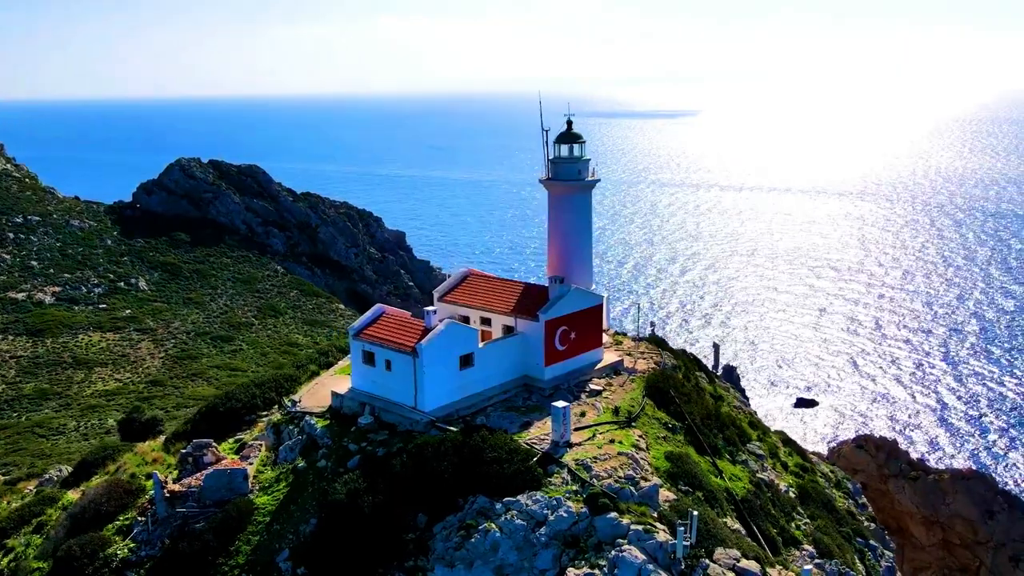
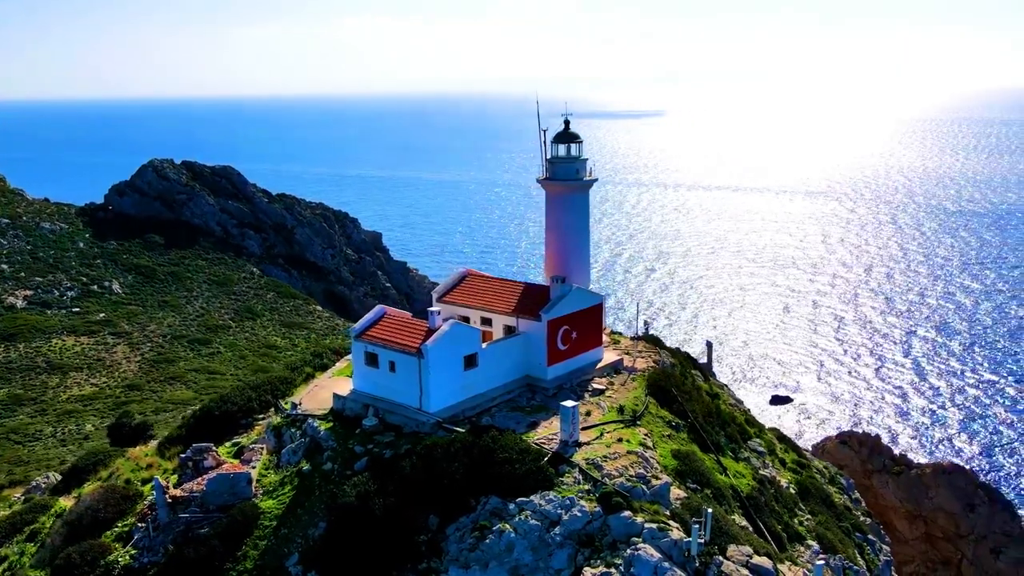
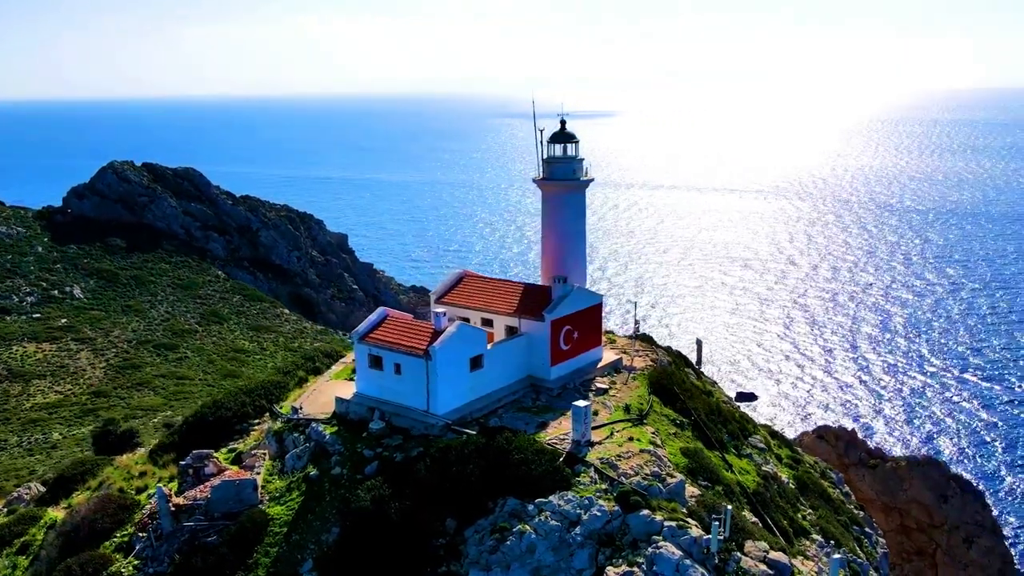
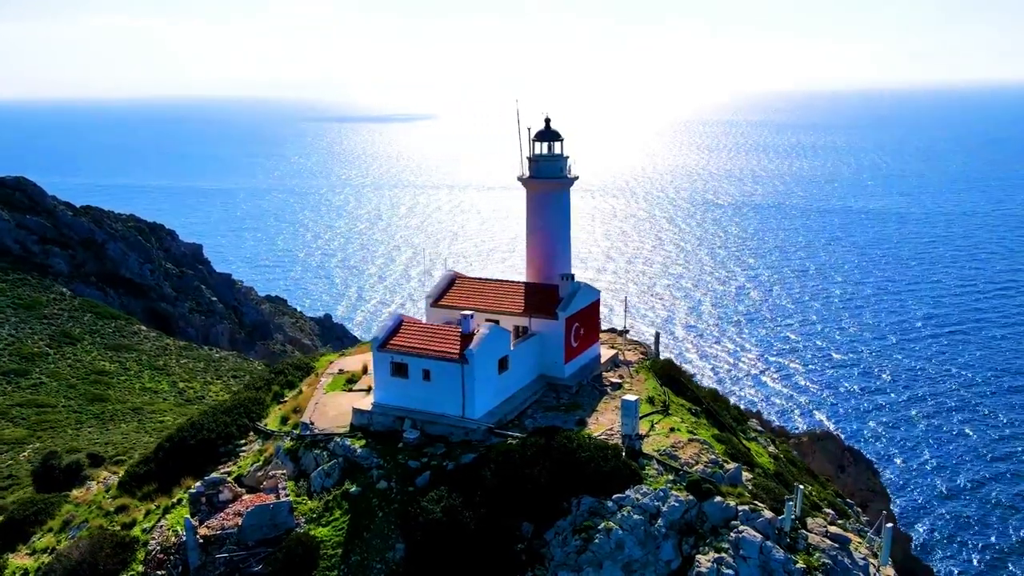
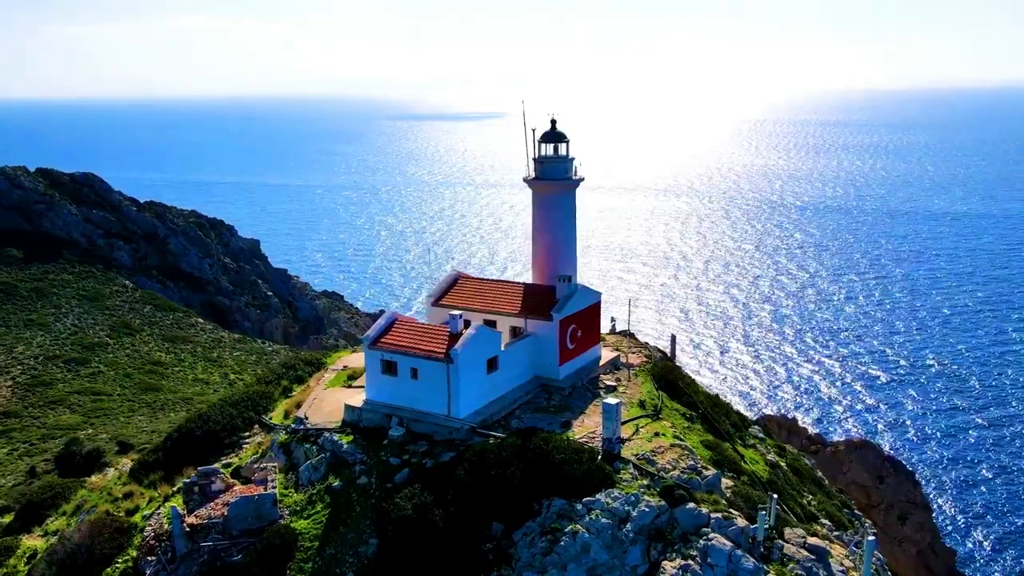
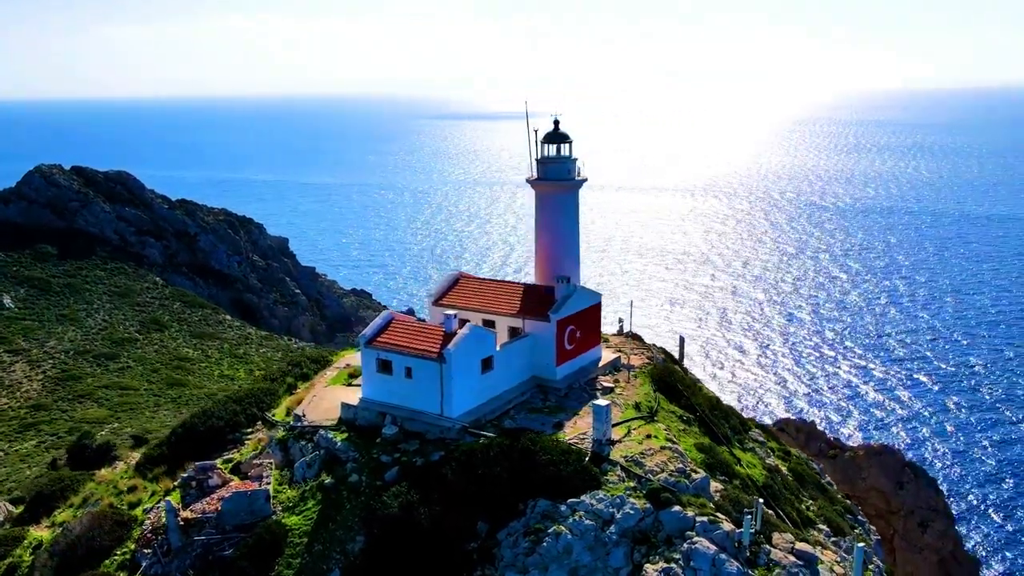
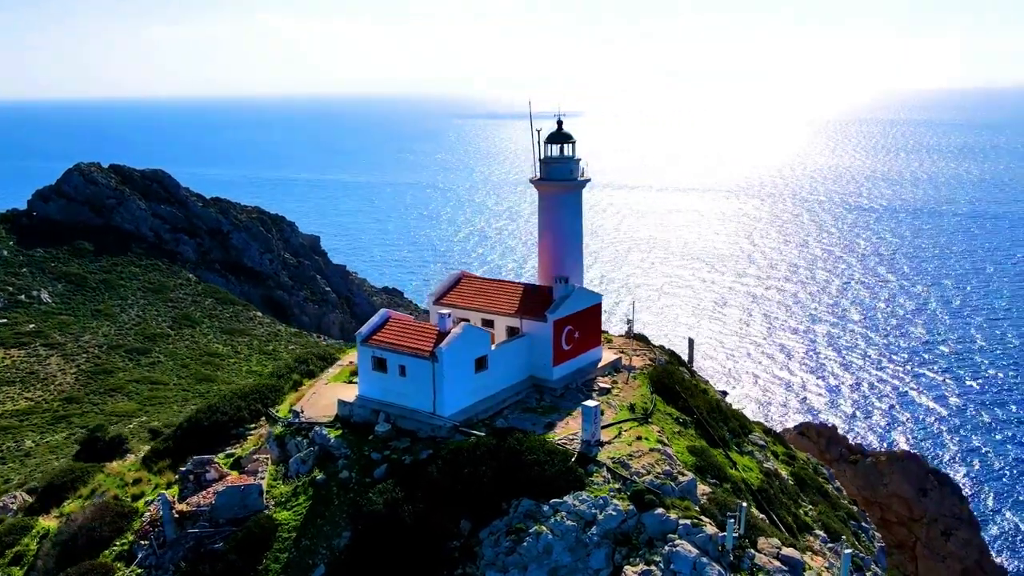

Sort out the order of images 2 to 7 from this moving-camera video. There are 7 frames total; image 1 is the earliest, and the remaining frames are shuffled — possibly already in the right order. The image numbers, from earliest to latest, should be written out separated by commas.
2, 3, 7, 6, 5, 4
